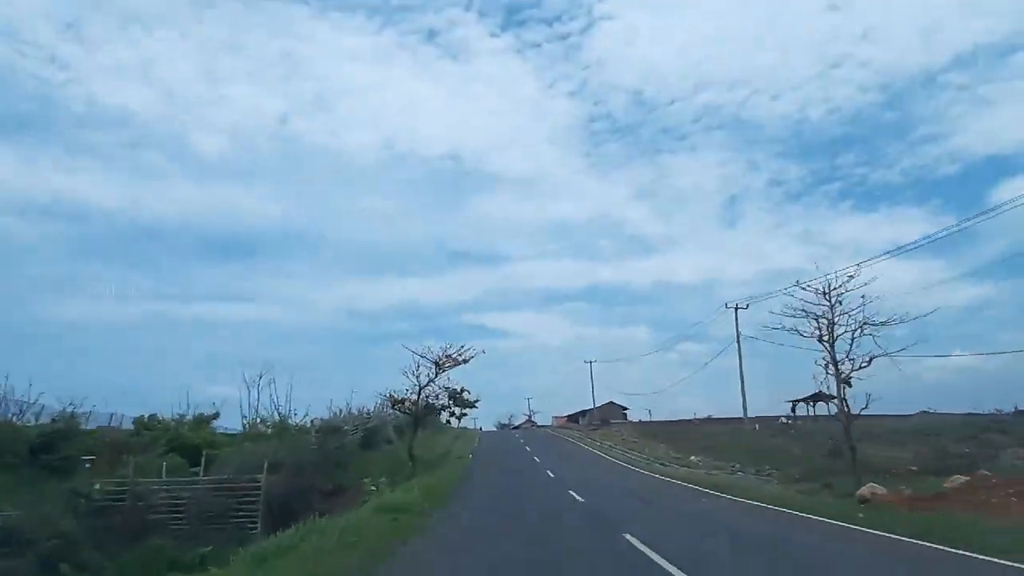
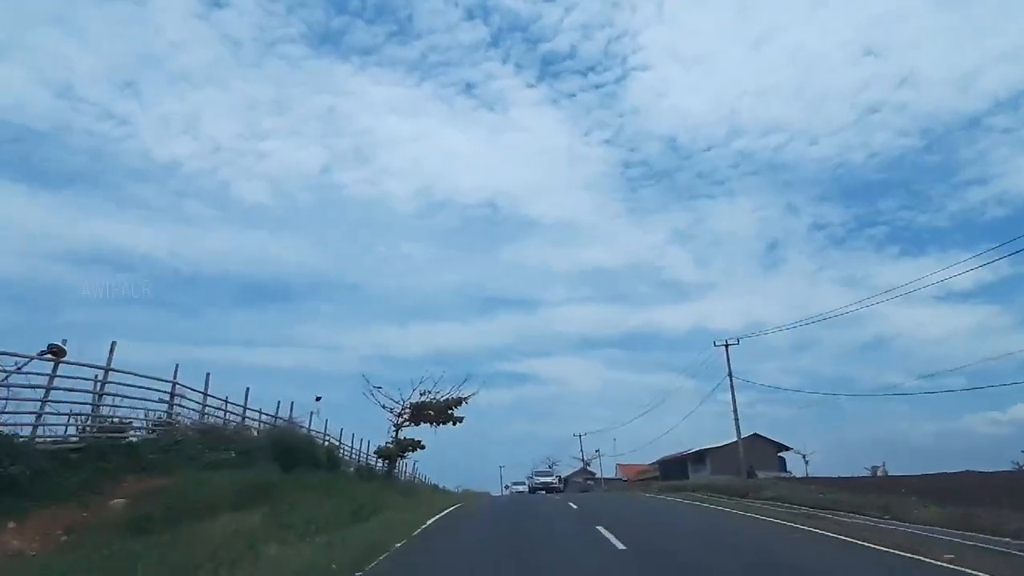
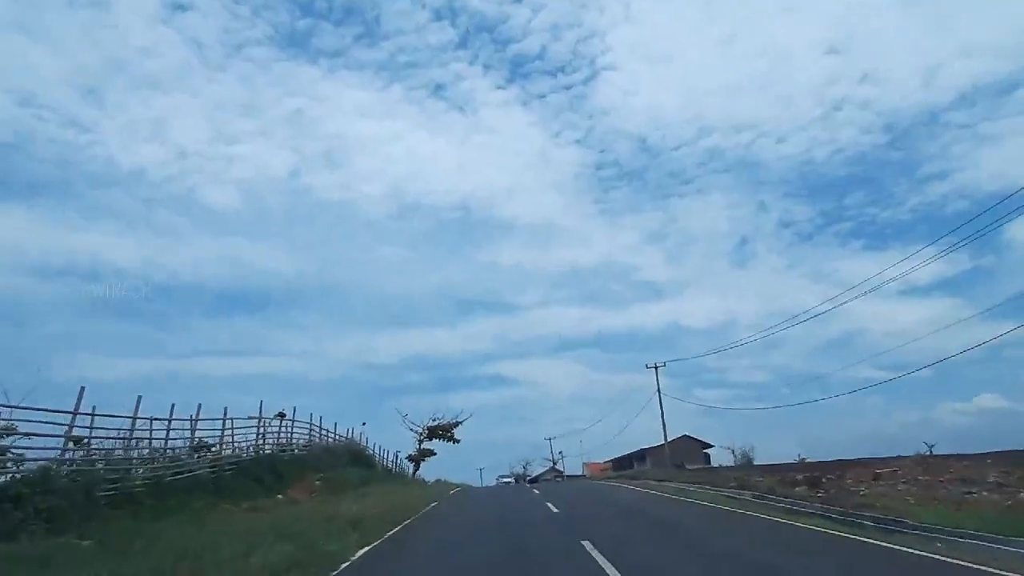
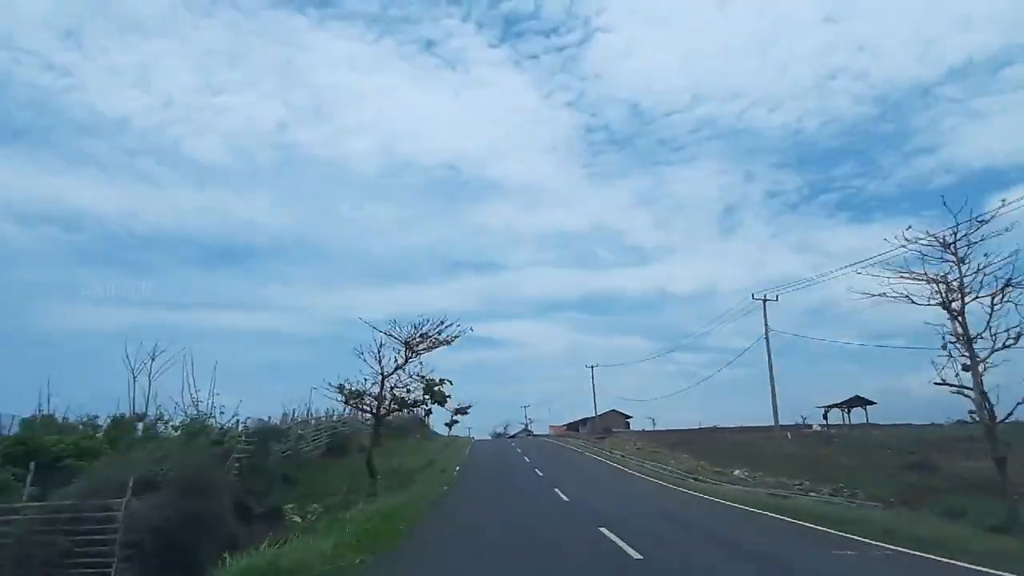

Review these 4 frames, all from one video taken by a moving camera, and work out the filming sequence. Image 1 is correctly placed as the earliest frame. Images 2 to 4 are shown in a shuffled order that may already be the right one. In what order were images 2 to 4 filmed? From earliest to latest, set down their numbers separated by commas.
4, 3, 2
